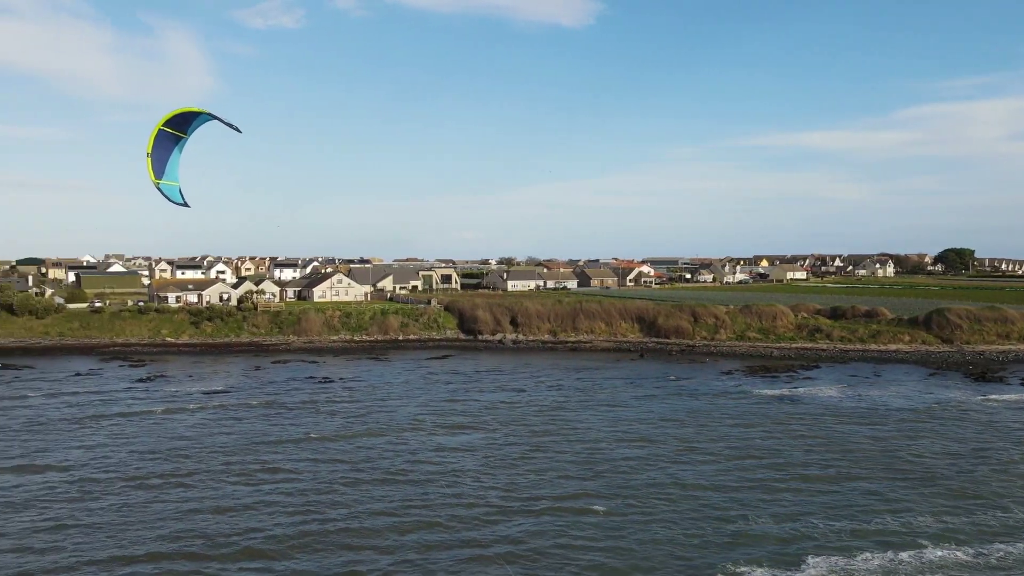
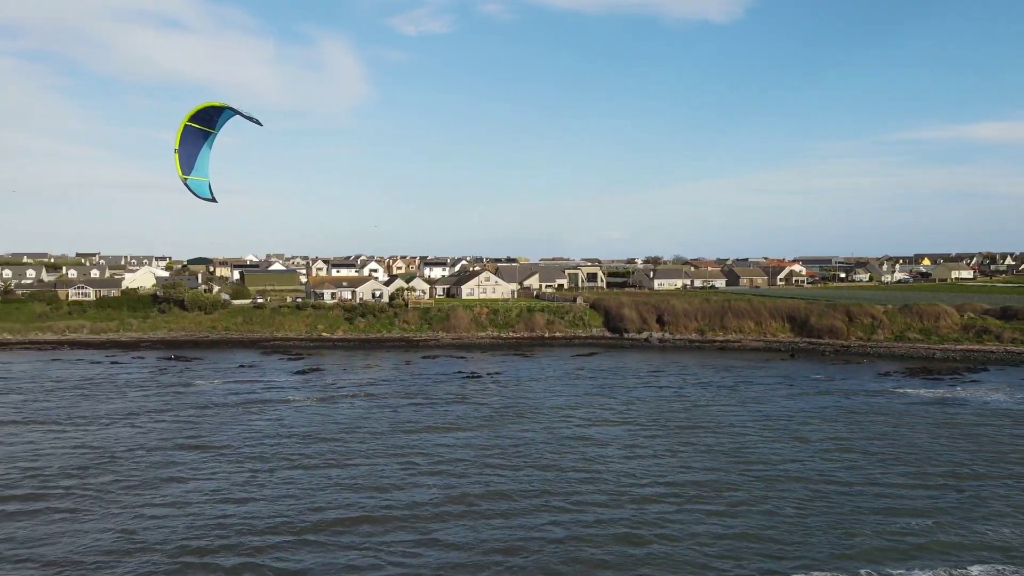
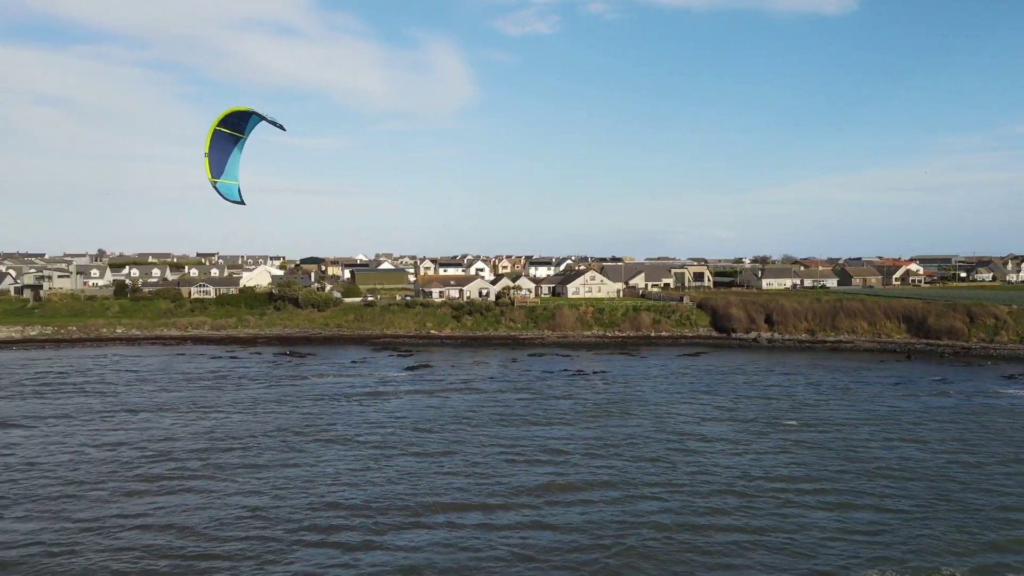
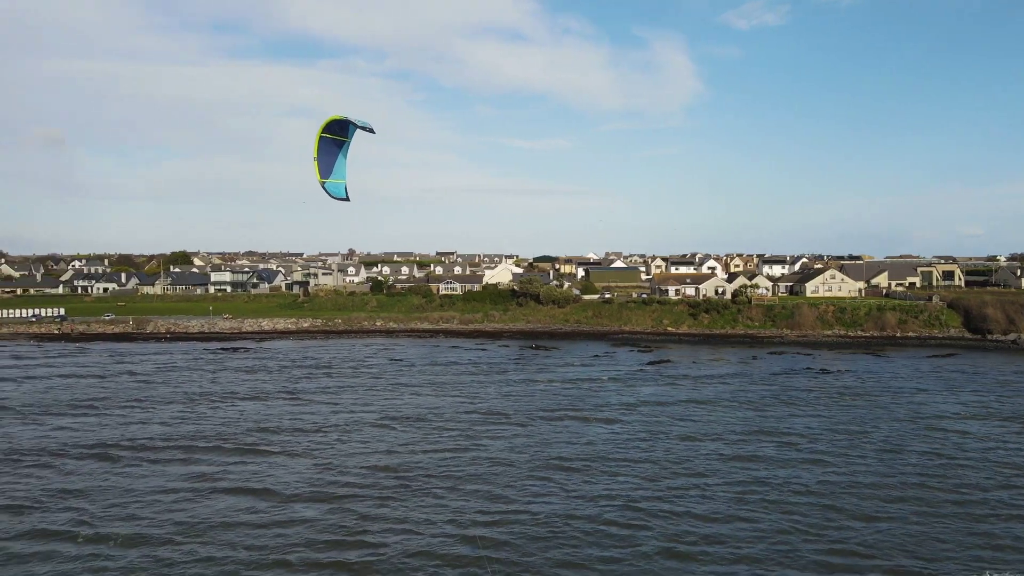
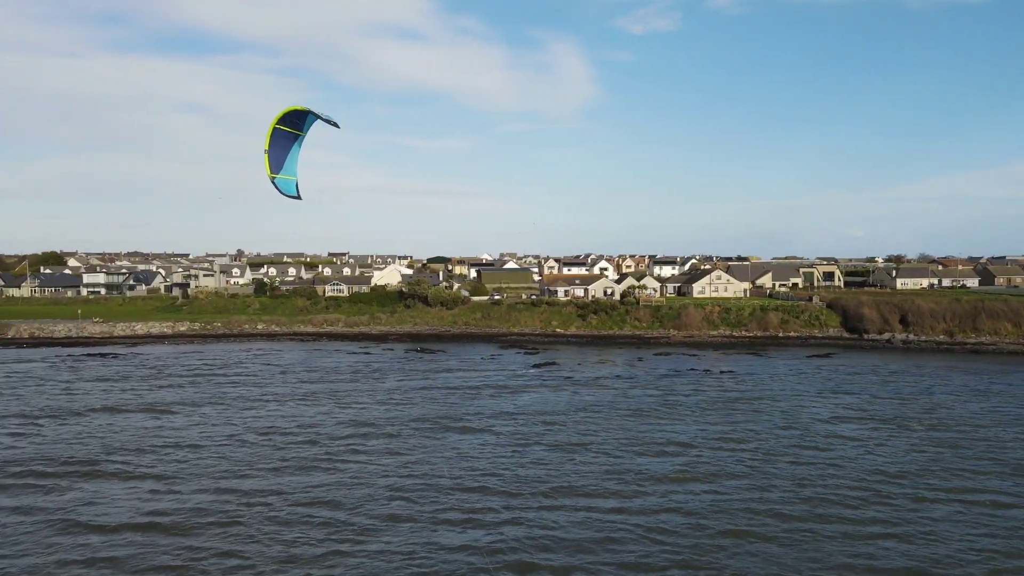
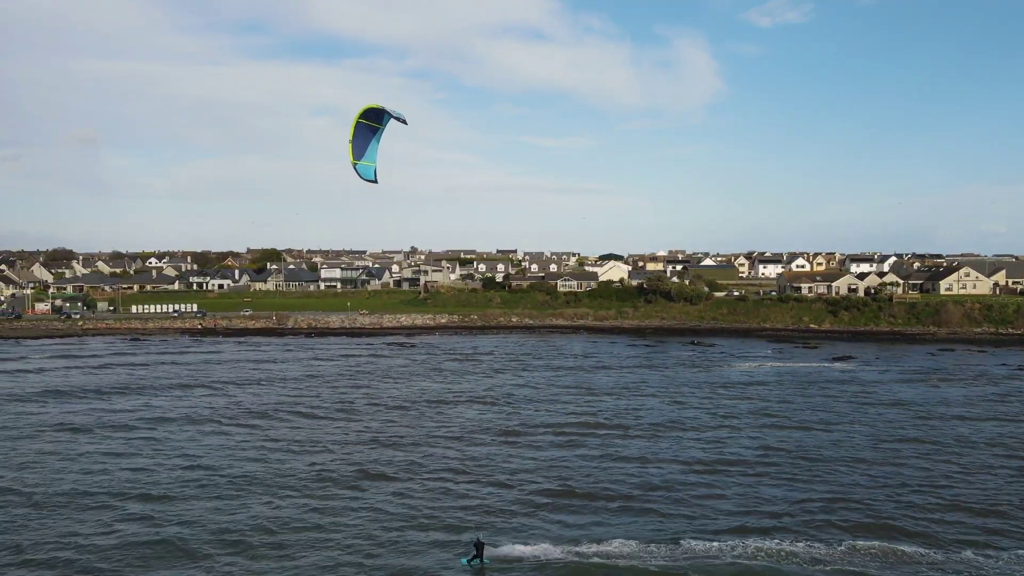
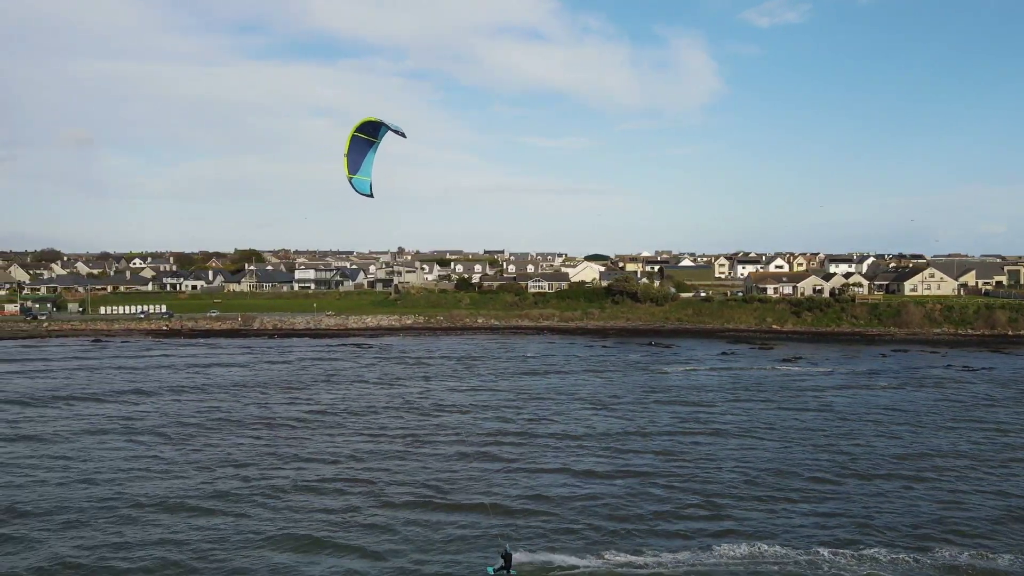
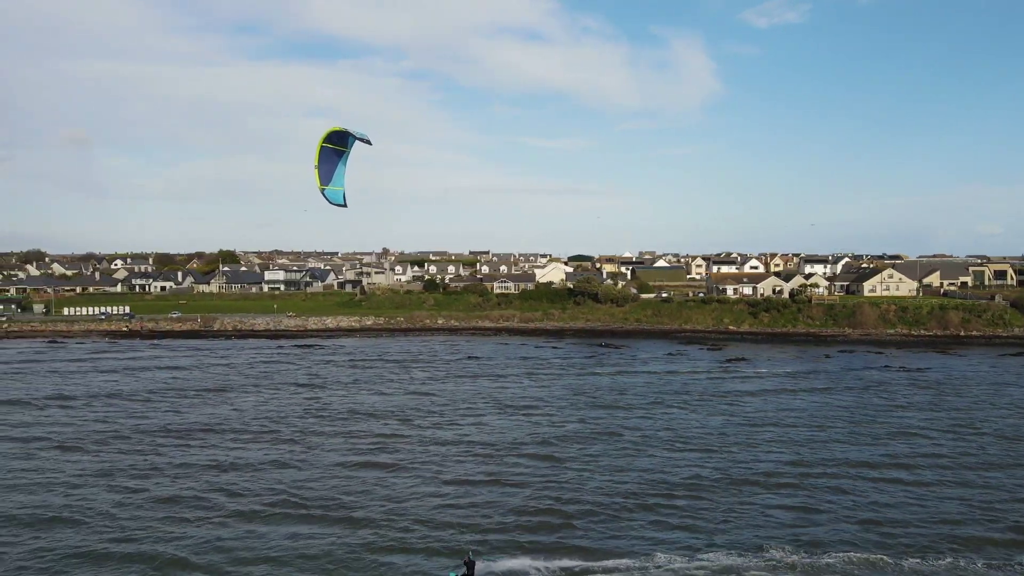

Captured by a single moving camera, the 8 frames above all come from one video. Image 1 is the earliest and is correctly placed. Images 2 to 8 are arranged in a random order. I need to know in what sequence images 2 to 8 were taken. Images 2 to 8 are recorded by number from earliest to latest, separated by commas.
2, 3, 5, 4, 8, 7, 6
